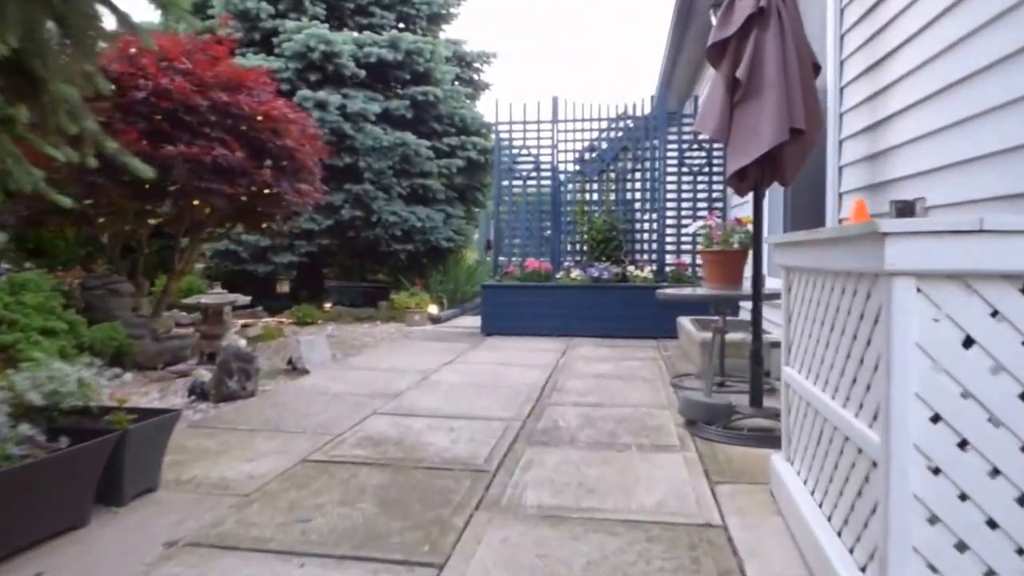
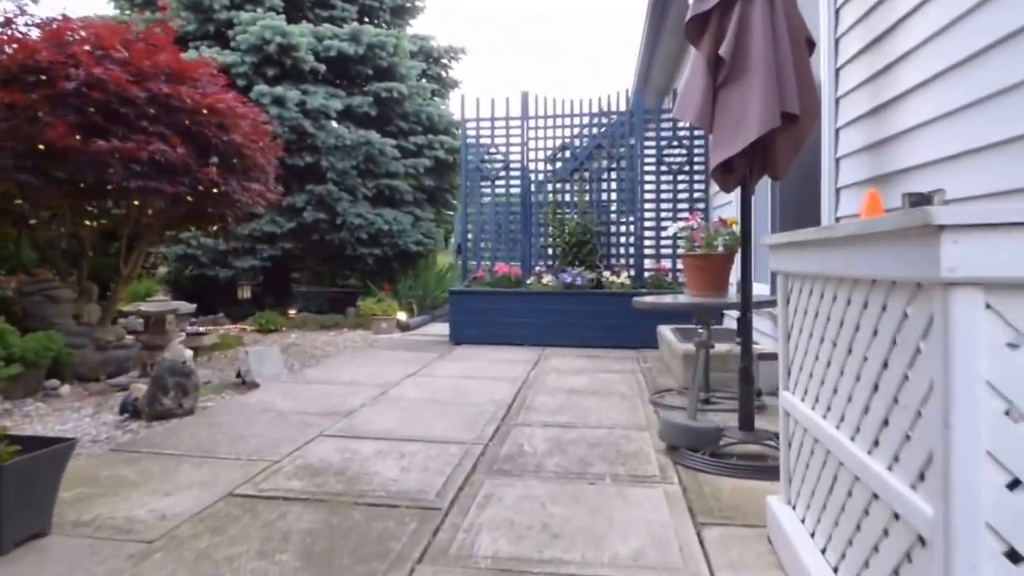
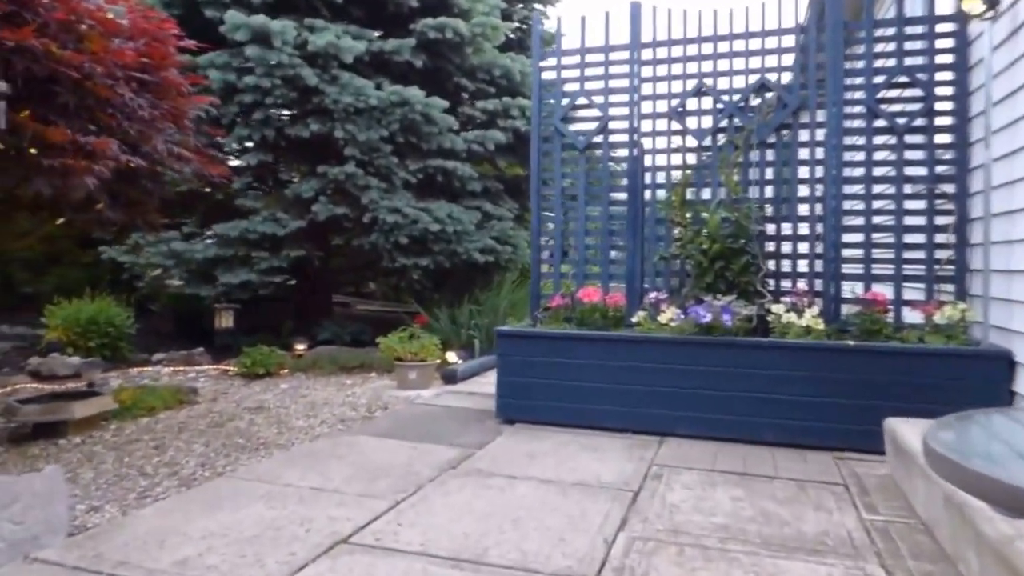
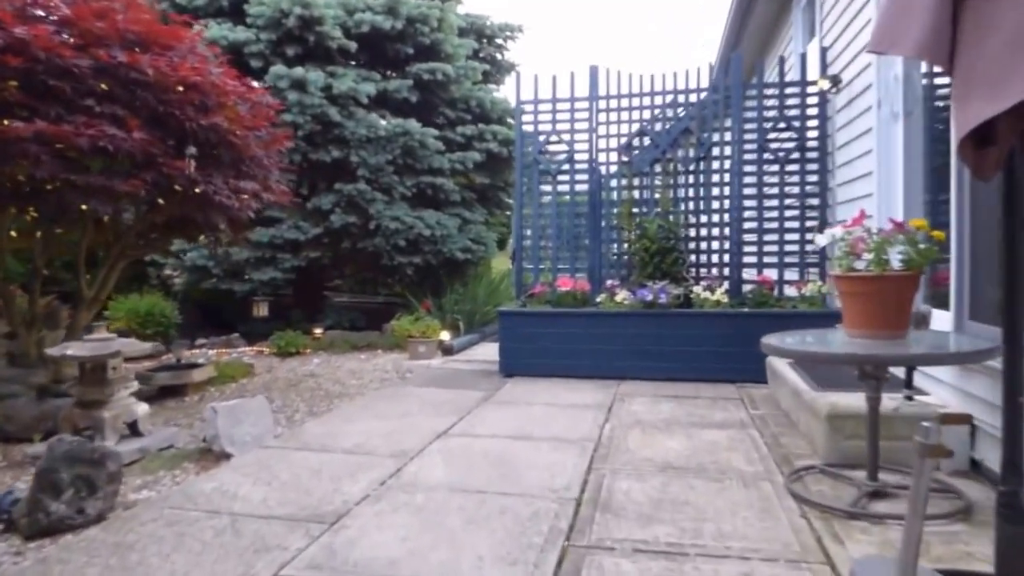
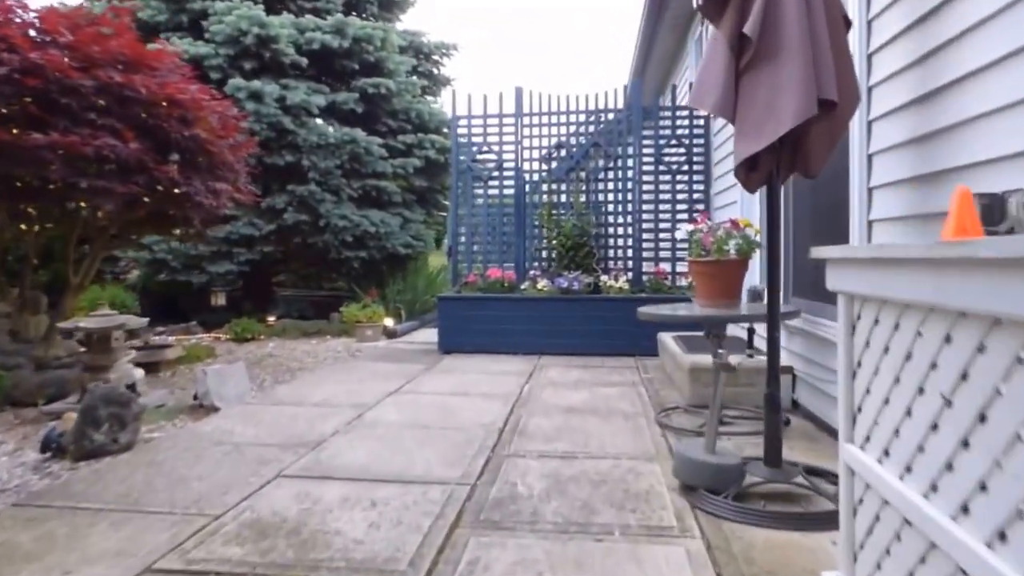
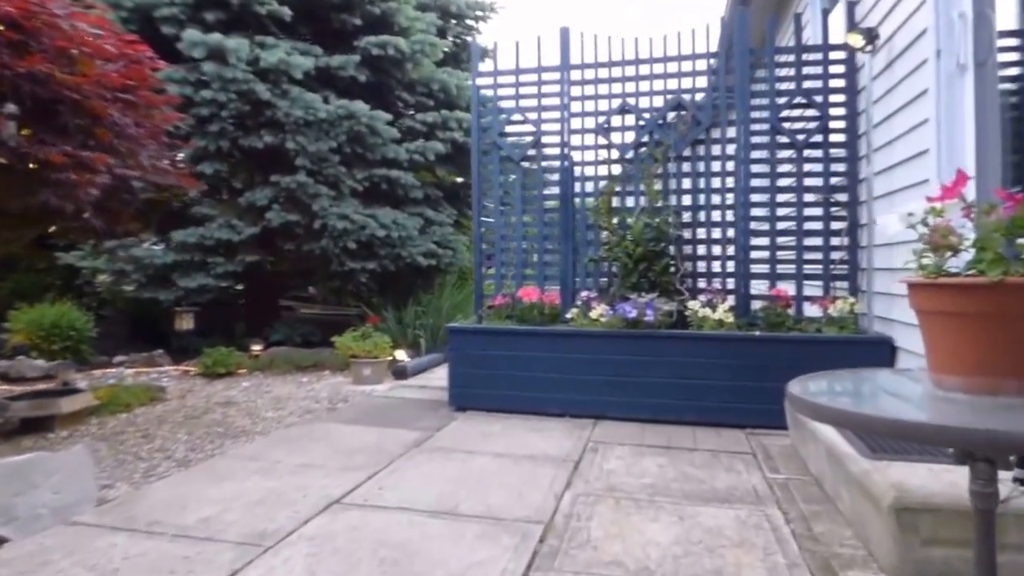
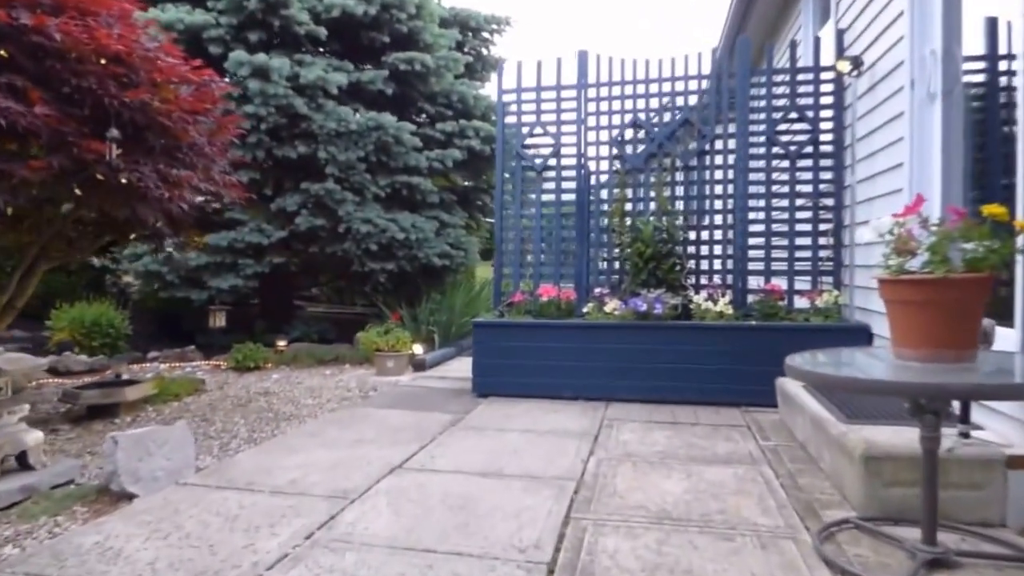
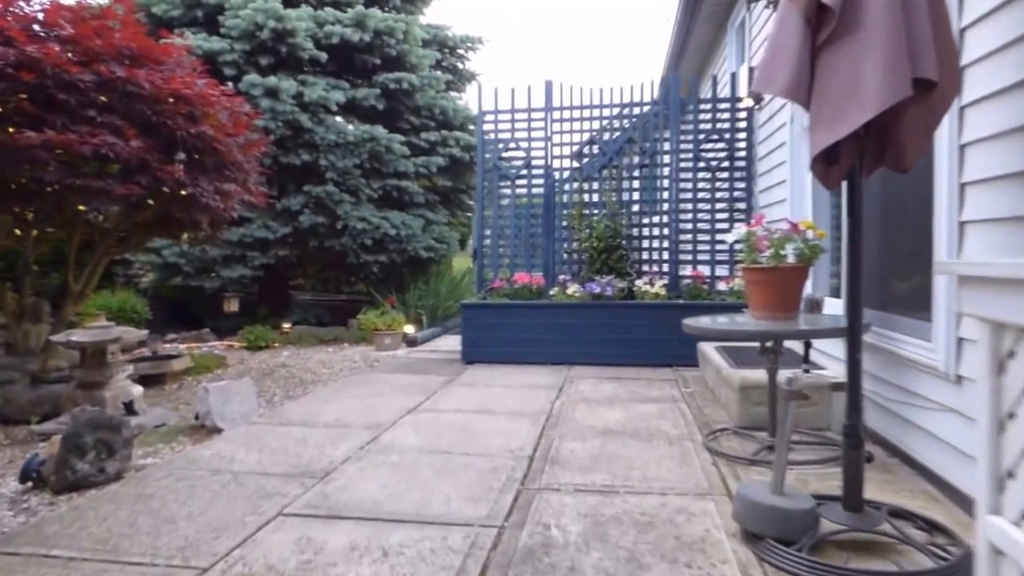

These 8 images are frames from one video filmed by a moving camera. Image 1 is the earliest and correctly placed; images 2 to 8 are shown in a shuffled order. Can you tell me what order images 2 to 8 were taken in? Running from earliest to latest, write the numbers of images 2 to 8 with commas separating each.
2, 5, 8, 4, 7, 6, 3
